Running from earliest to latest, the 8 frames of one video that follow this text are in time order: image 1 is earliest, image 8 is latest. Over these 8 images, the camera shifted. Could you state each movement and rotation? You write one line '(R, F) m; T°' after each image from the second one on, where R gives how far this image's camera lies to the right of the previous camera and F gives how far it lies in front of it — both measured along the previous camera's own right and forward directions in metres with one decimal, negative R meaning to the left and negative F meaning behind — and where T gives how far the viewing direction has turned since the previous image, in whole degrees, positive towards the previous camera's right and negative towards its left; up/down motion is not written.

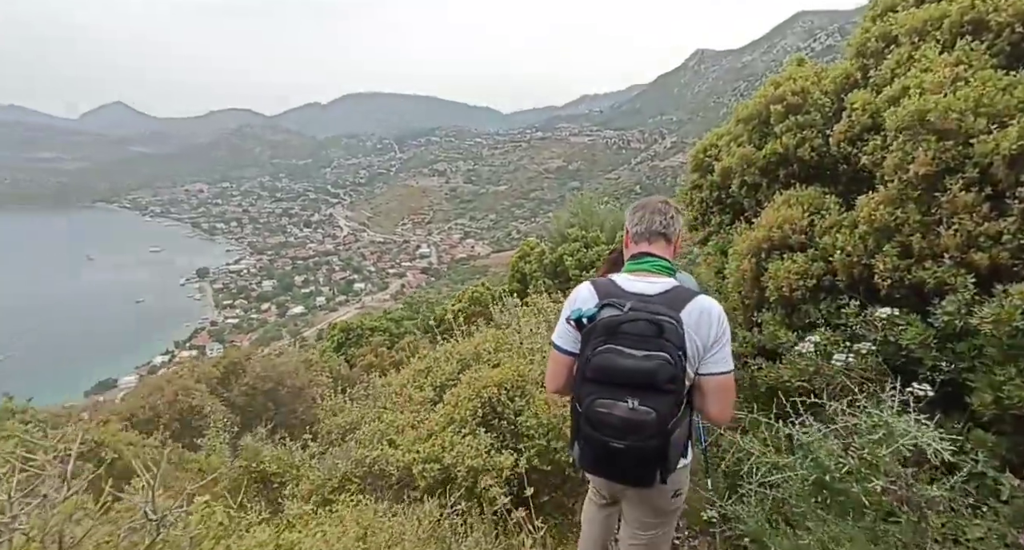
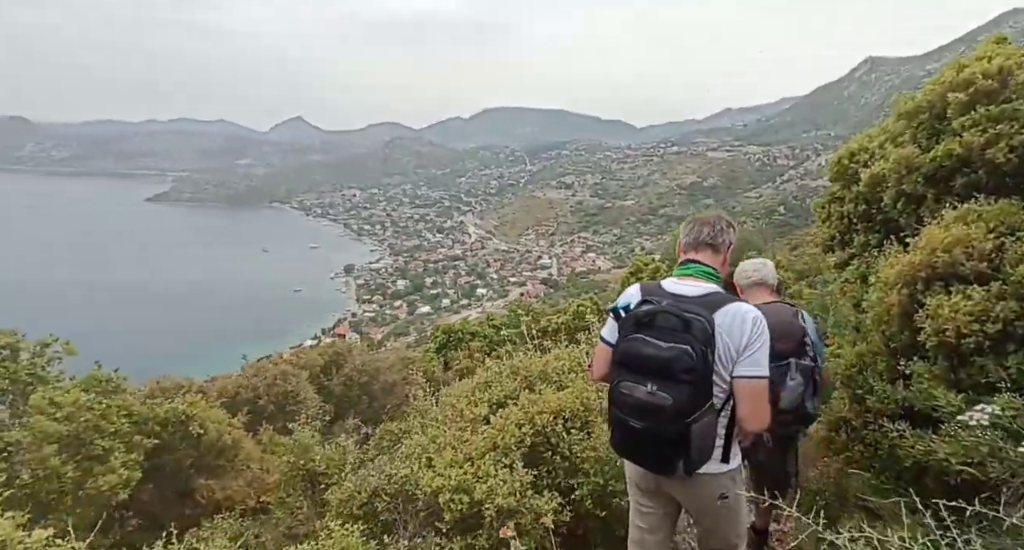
(+0.3, +0.8) m; -11°
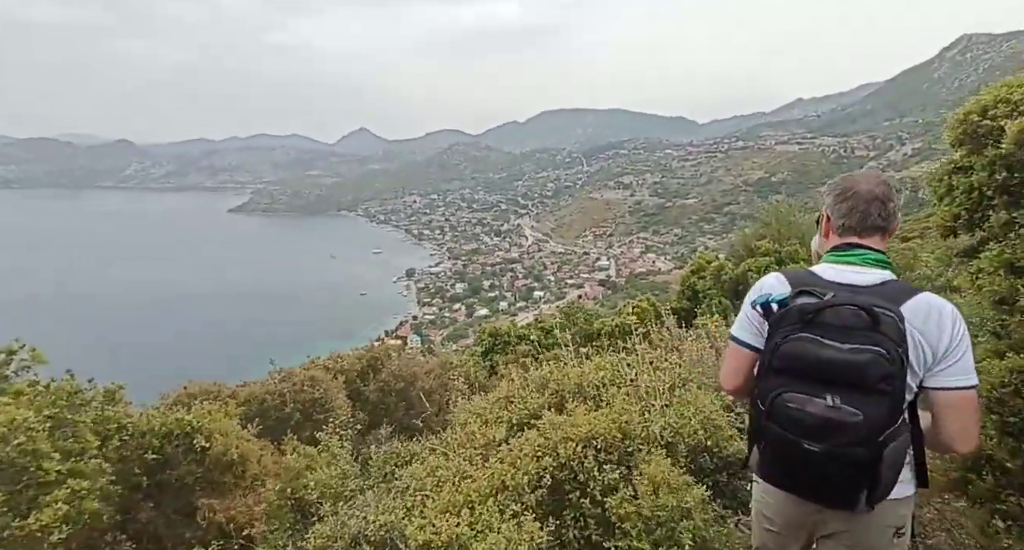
(+0.2, +1.0) m; -5°
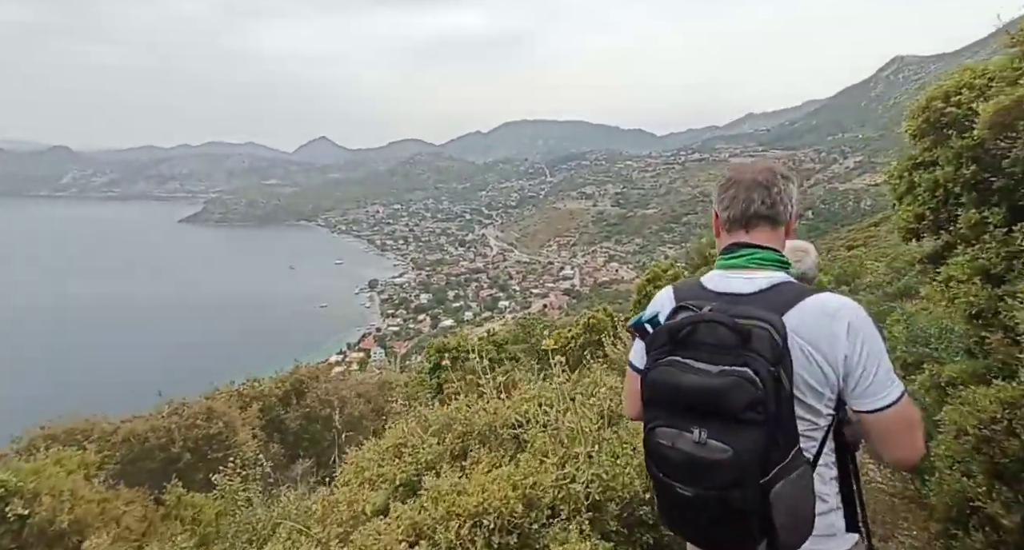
(+0.4, +0.9) m; +3°
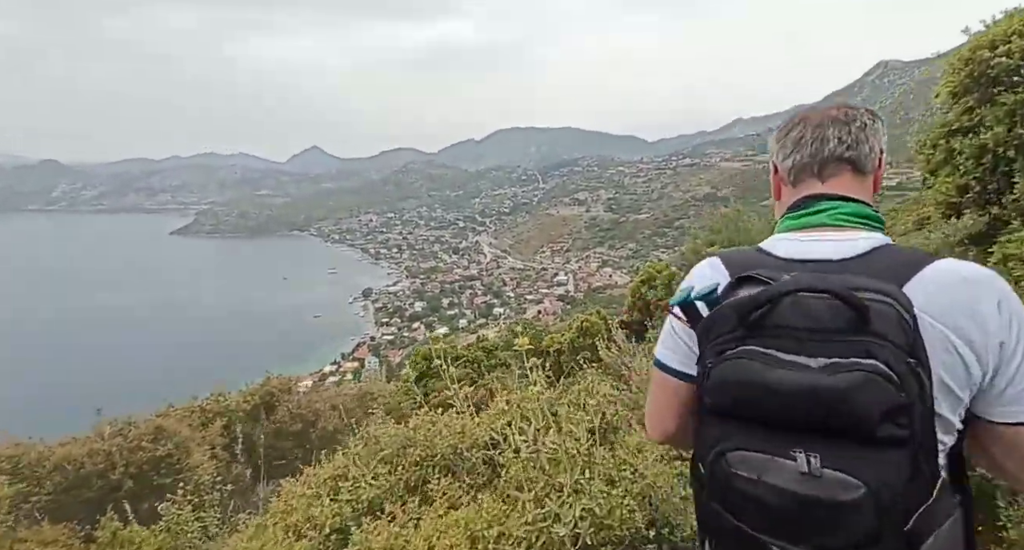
(+0.1, +0.8) m; +1°
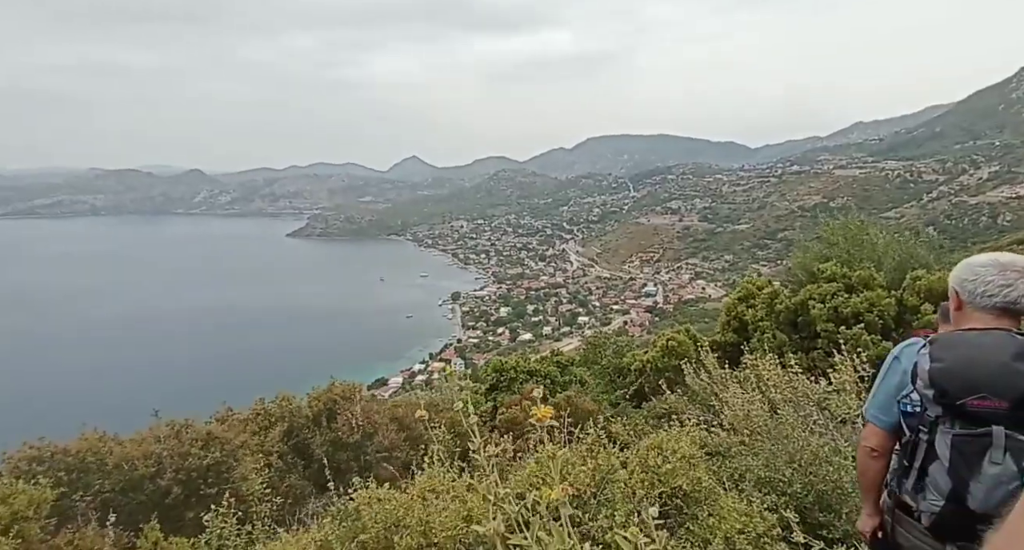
(+0.2, +0.9) m; -8°
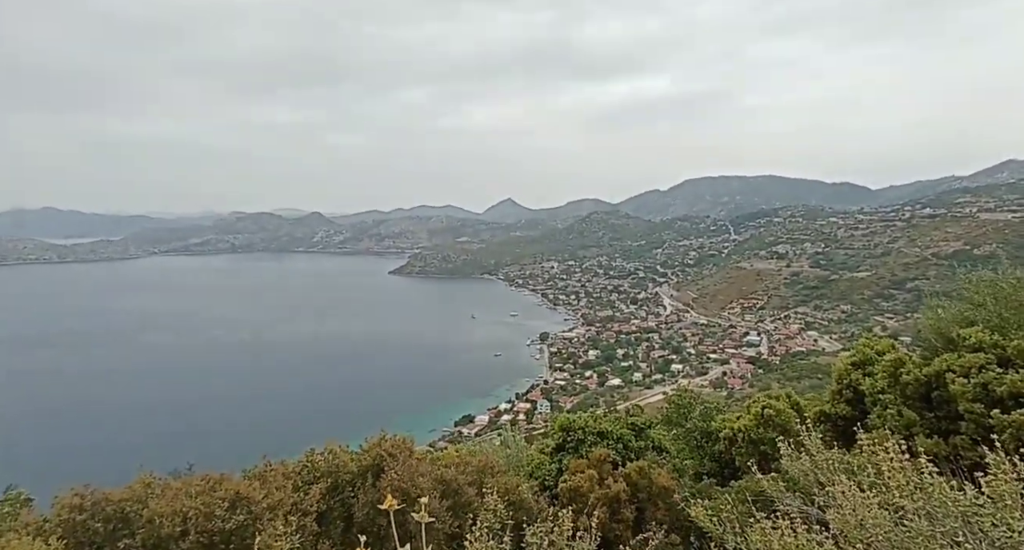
(+0.3, +1.0) m; -8°
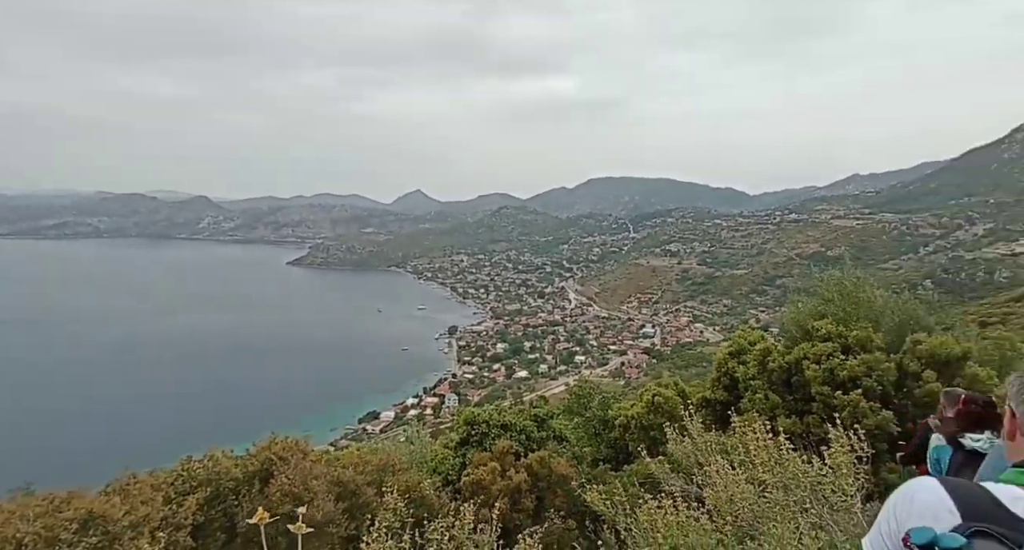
(0.0, -0.4) m; +8°
